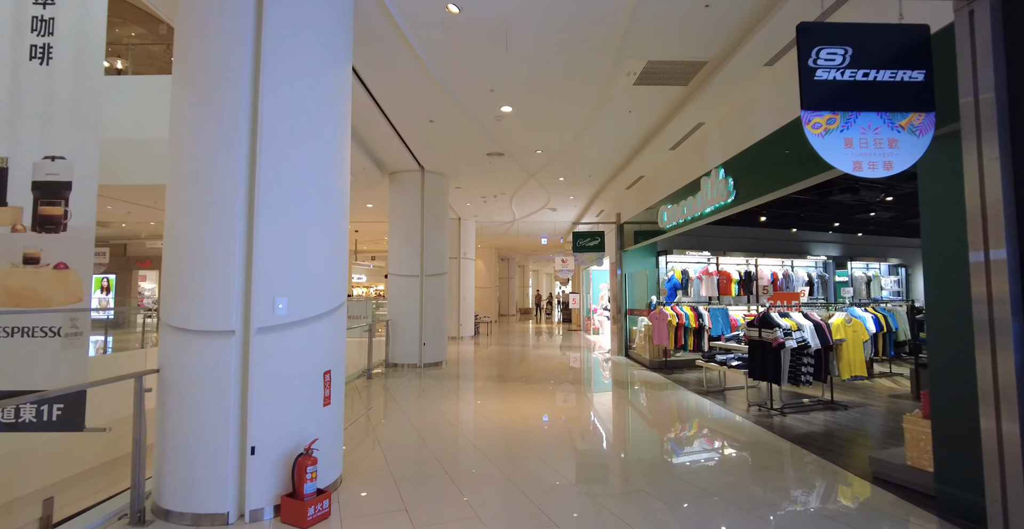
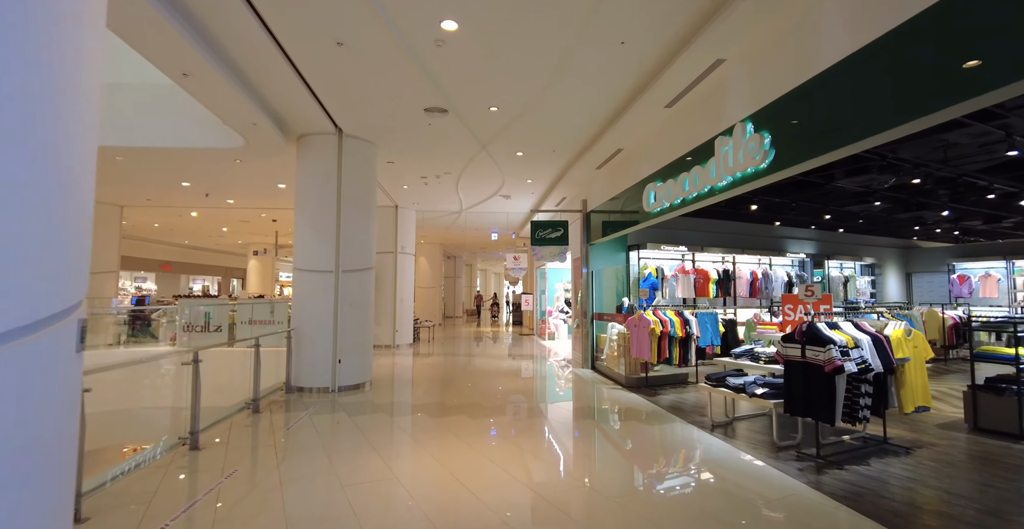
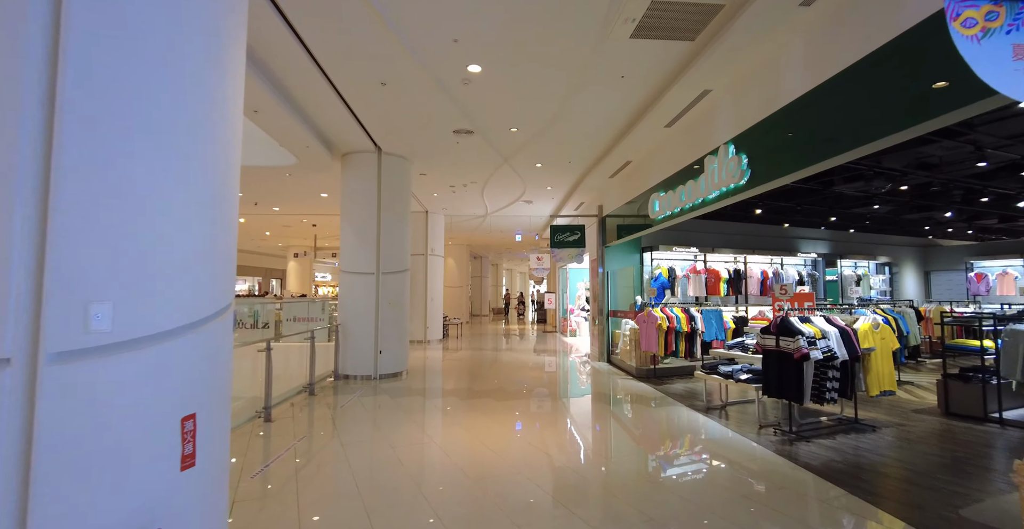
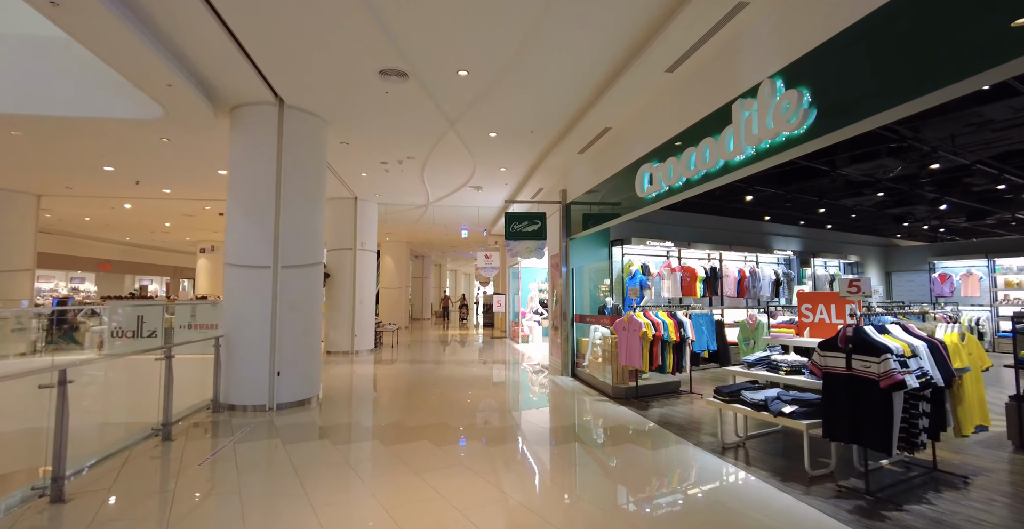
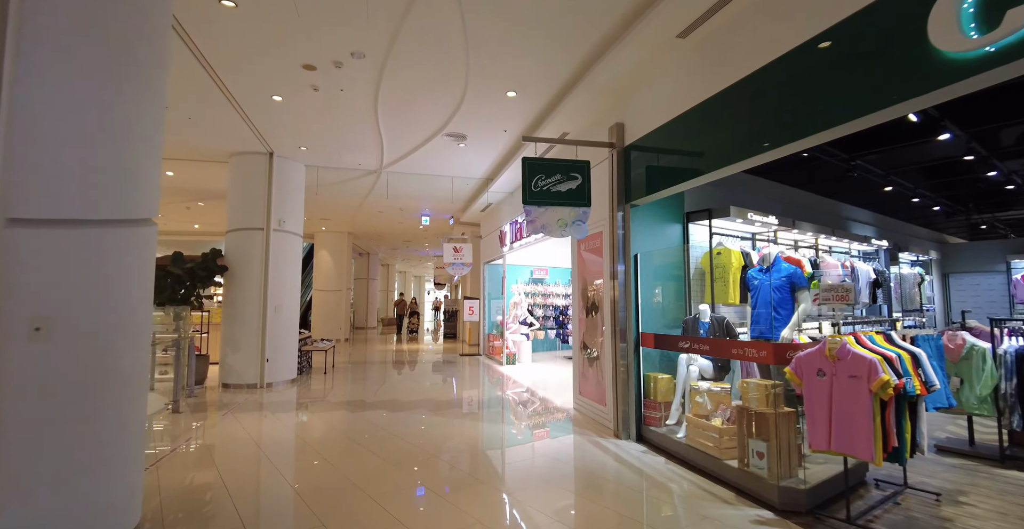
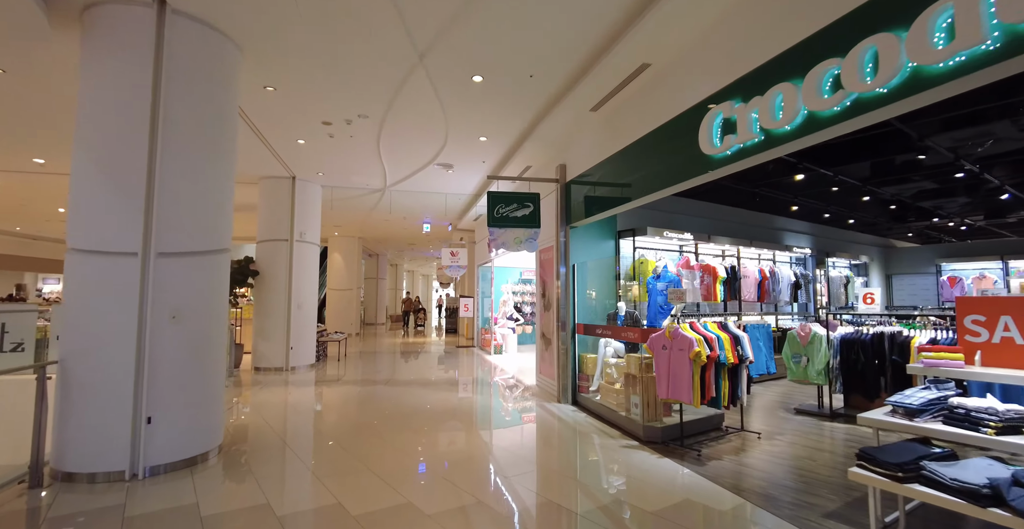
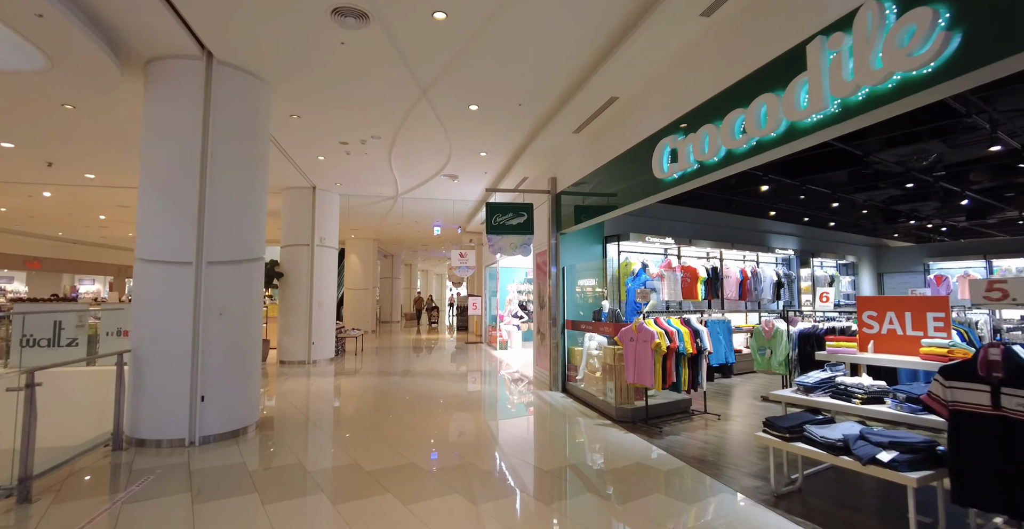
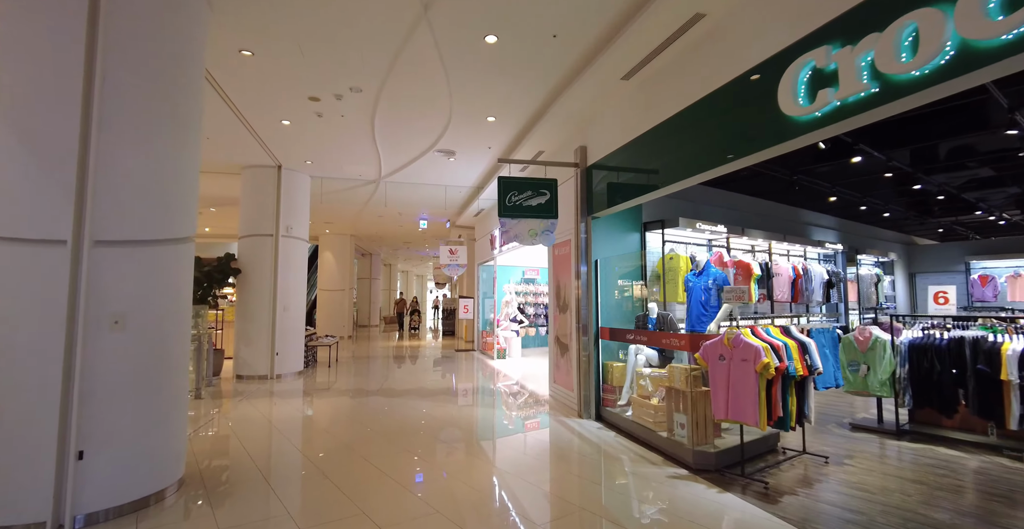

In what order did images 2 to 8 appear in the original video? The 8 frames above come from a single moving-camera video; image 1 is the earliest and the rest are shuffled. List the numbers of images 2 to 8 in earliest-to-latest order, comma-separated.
3, 2, 4, 7, 6, 8, 5
